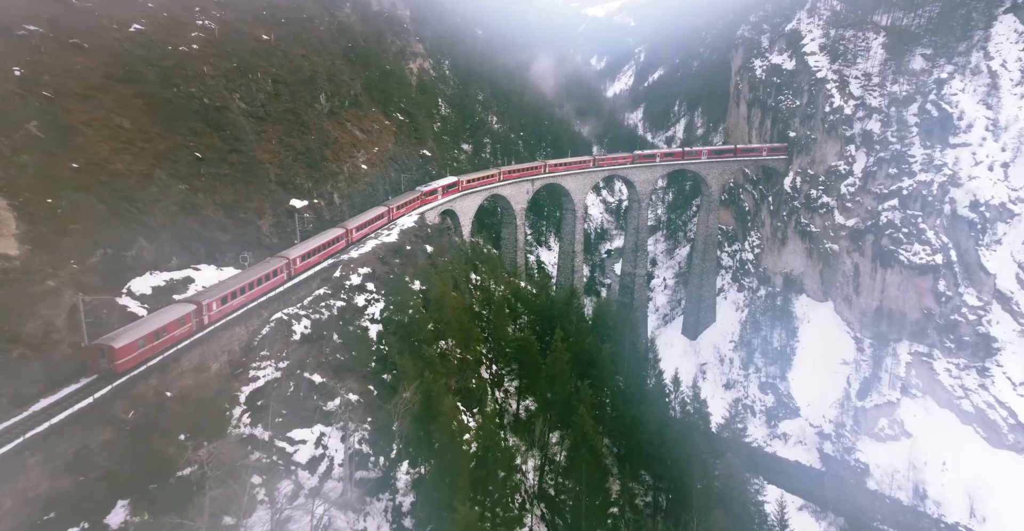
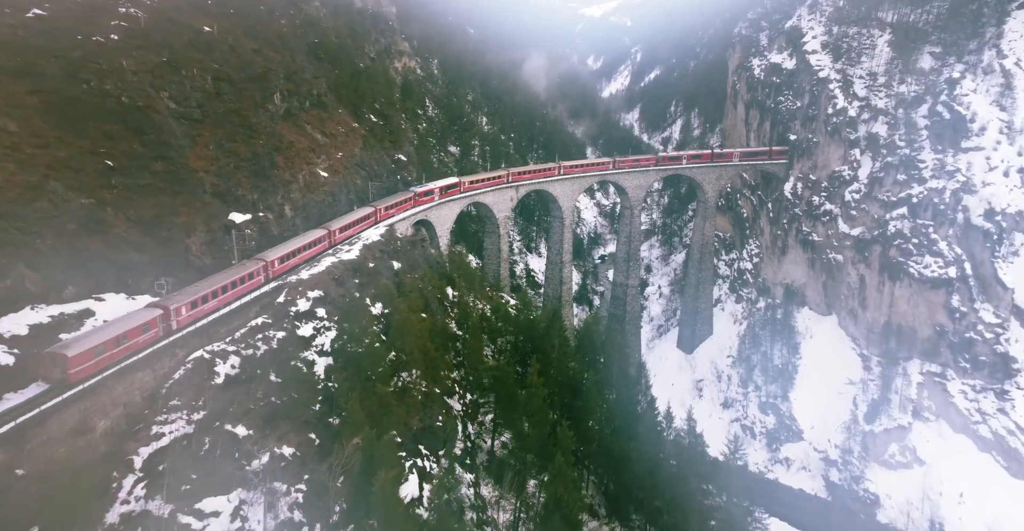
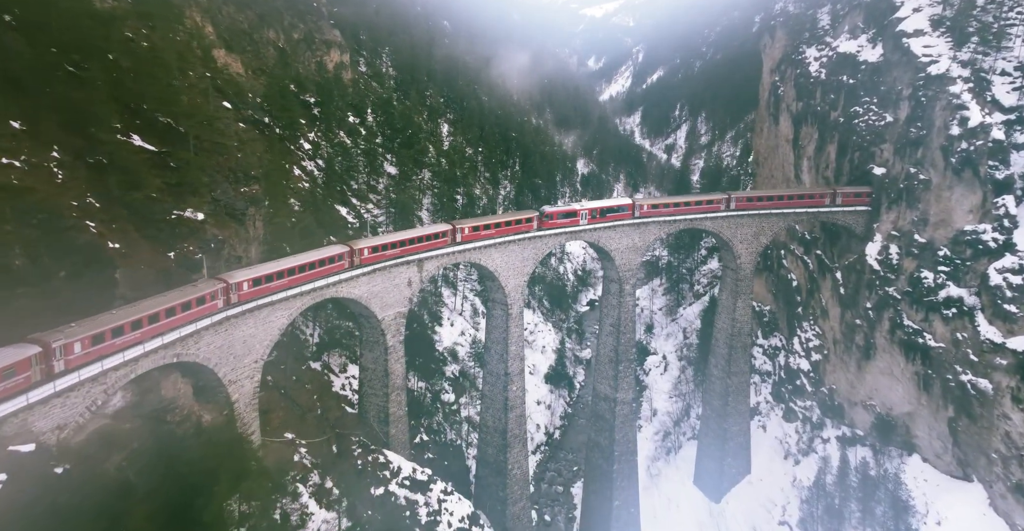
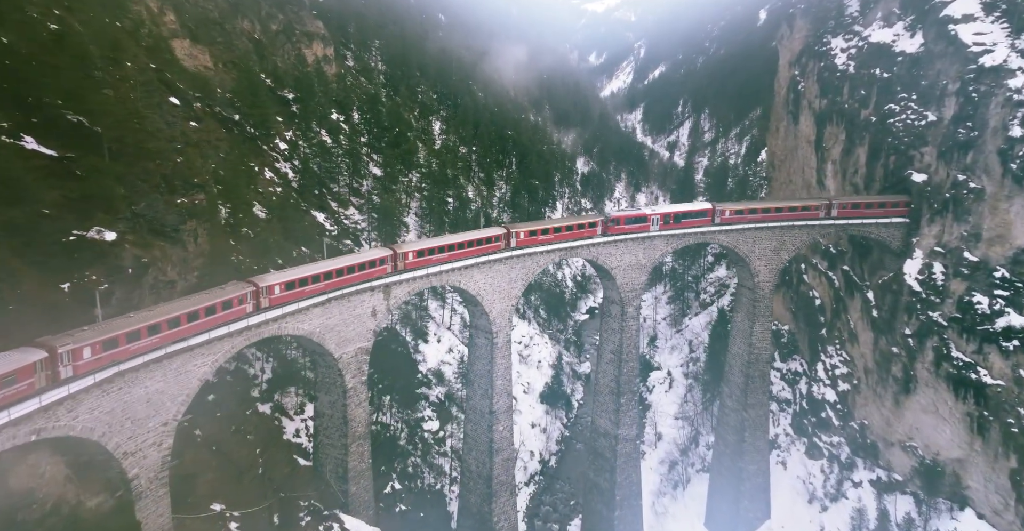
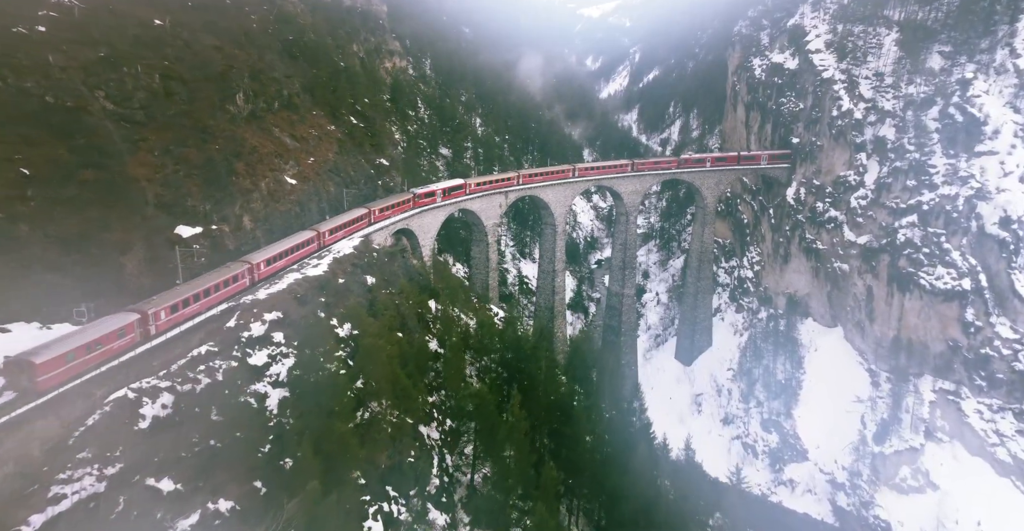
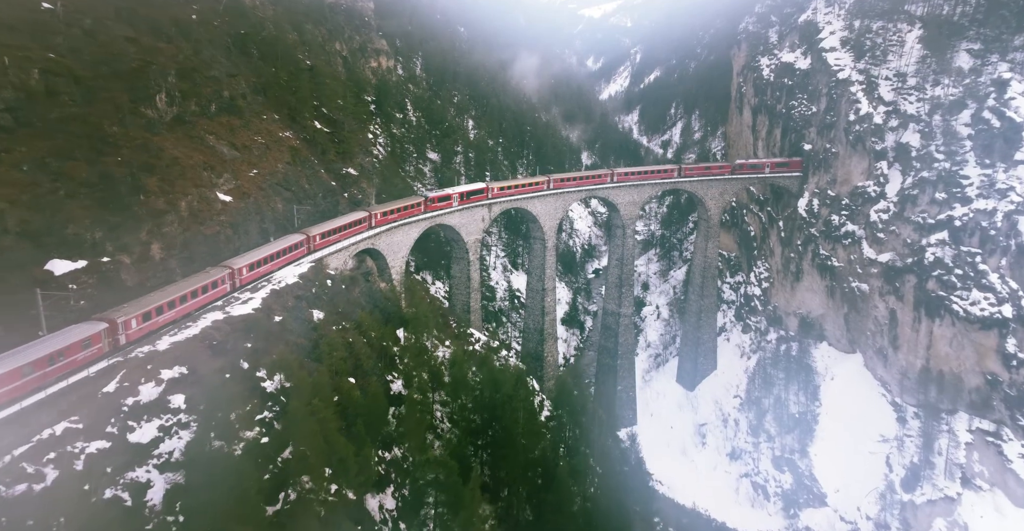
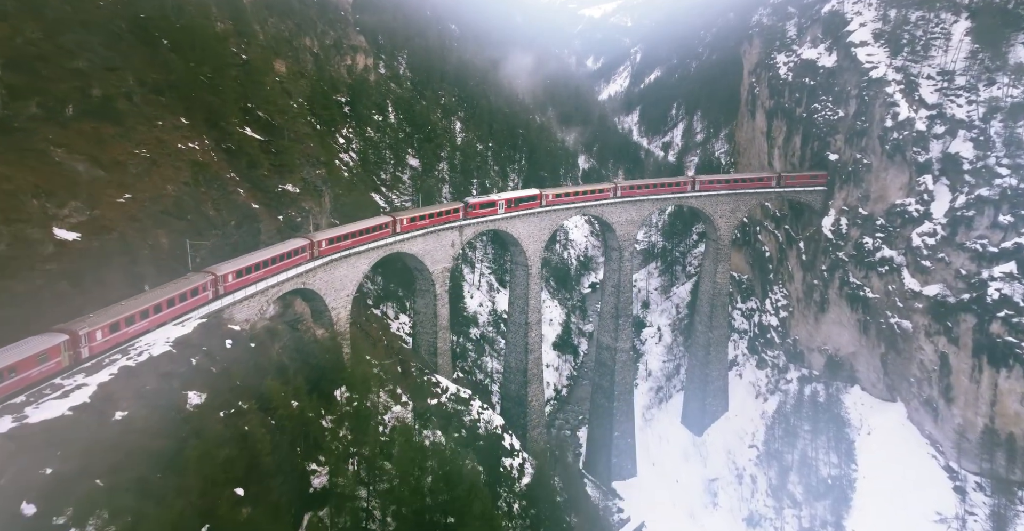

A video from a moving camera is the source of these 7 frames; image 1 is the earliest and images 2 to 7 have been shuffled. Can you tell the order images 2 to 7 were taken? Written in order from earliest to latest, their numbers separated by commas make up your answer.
2, 5, 6, 7, 3, 4
